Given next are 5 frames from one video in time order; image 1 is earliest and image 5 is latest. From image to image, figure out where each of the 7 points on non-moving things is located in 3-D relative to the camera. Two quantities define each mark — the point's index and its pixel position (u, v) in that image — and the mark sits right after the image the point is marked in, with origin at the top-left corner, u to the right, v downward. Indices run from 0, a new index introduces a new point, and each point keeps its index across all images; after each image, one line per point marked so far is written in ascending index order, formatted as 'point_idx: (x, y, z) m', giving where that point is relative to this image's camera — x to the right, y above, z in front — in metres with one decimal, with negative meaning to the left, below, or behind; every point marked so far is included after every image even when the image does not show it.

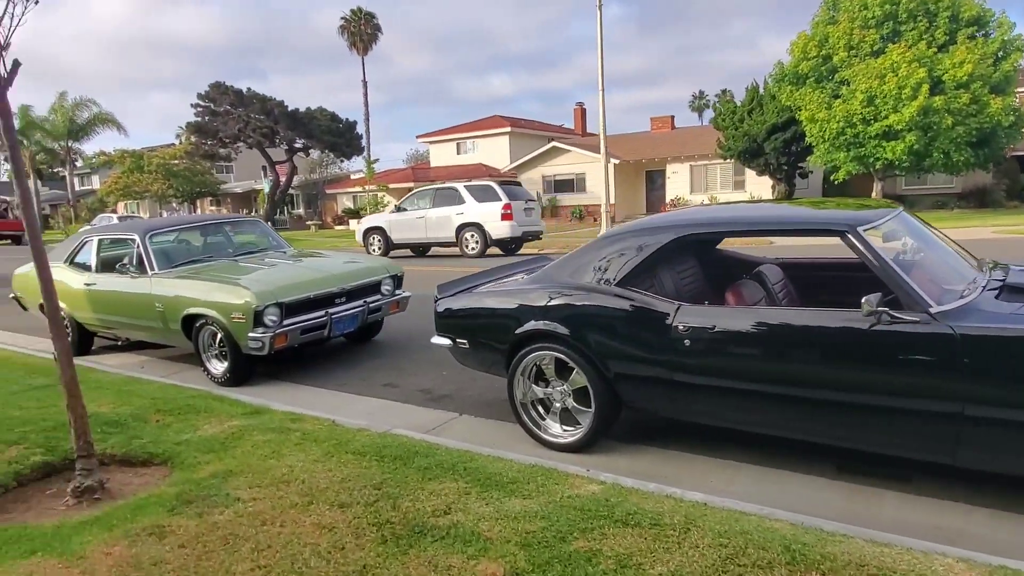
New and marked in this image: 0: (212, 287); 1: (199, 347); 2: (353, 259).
0: (-2.9, 0.0, +6.6) m
1: (-3.1, -0.6, +6.8) m
2: (-1.8, +0.3, +7.7) m
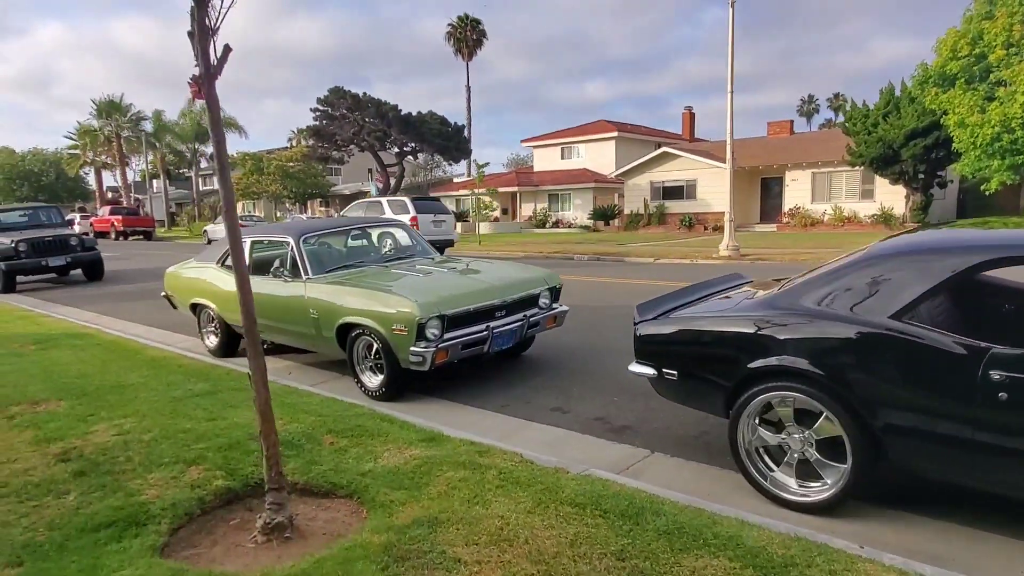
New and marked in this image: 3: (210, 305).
0: (-1.3, -0.1, +6.3) m
1: (-1.5, -0.7, +6.5) m
2: (-0.1, +0.2, +7.2) m
3: (-3.7, -0.2, +8.4) m
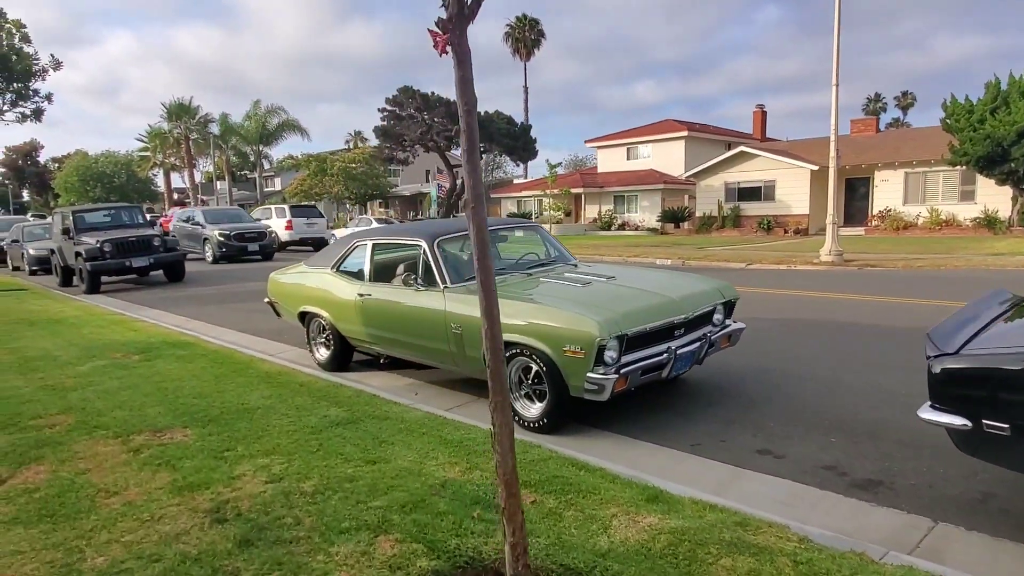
0: (+0.1, -0.2, +5.4) m
1: (-0.1, -0.8, +5.6) m
2: (+1.4, +0.1, +6.2) m
3: (-2.1, -0.3, +7.7) m
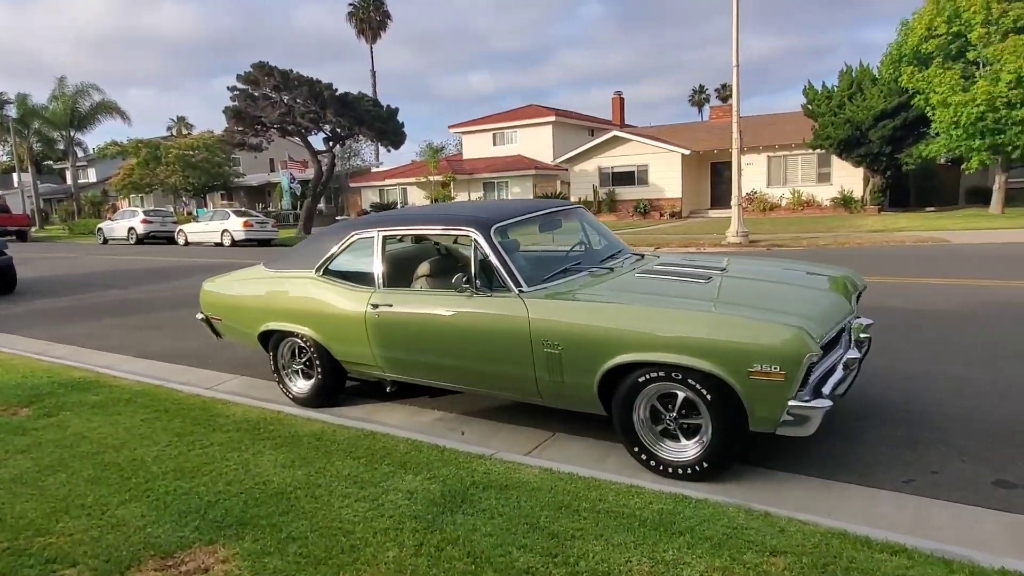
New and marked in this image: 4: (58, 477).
0: (+0.9, -0.2, +4.0) m
1: (+0.7, -0.8, +4.2) m
2: (+2.0, +0.2, +5.1) m
3: (-1.7, -0.4, +5.7) m
4: (-2.5, -1.0, +3.8) m
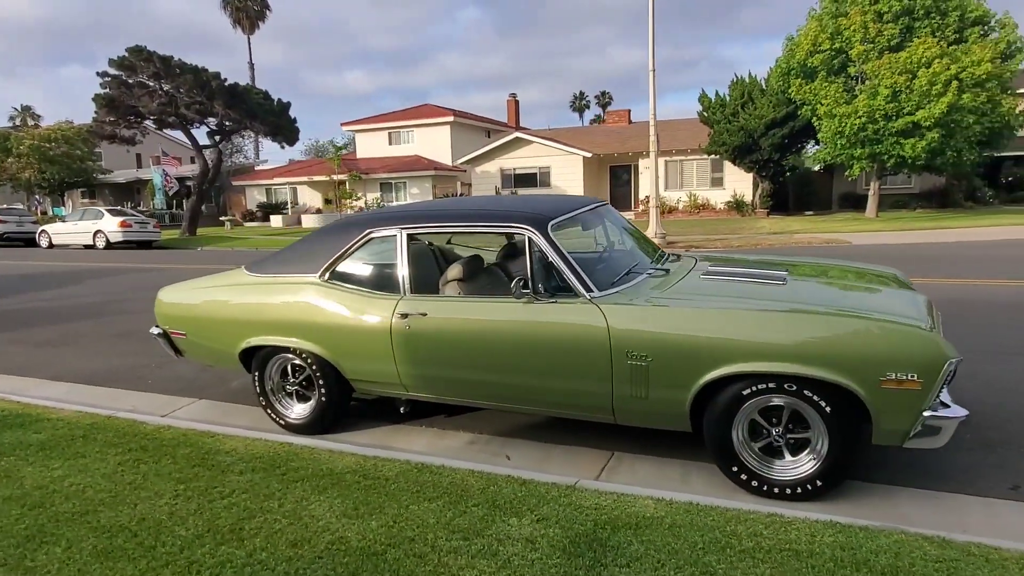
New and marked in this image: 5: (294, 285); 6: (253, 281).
0: (+1.4, -0.2, +3.6) m
1: (+1.2, -0.8, +3.8) m
2: (+2.3, +0.1, +4.9) m
3: (-1.5, -0.4, +4.9) m
4: (-1.9, -1.1, +2.9) m
5: (-1.6, 0.0, +5.0) m
6: (-1.9, 0.0, +5.2) m
